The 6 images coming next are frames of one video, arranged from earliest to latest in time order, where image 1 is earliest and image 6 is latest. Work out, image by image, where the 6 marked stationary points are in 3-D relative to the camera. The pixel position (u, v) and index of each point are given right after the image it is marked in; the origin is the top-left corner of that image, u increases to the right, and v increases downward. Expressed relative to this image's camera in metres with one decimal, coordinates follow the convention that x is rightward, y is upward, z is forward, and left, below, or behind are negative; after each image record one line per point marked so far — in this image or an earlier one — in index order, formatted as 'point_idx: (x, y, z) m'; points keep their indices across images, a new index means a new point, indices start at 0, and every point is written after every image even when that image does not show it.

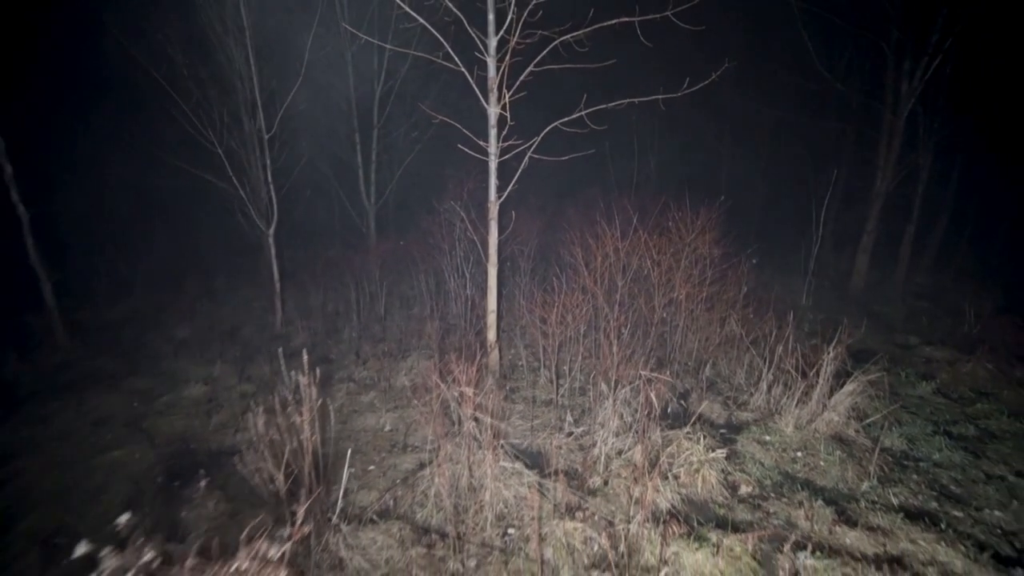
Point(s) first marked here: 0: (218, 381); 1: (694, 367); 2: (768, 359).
0: (-5.5, -1.7, +6.8) m
1: (+3.5, -1.5, +6.8) m
2: (+4.6, -1.3, +6.6) m
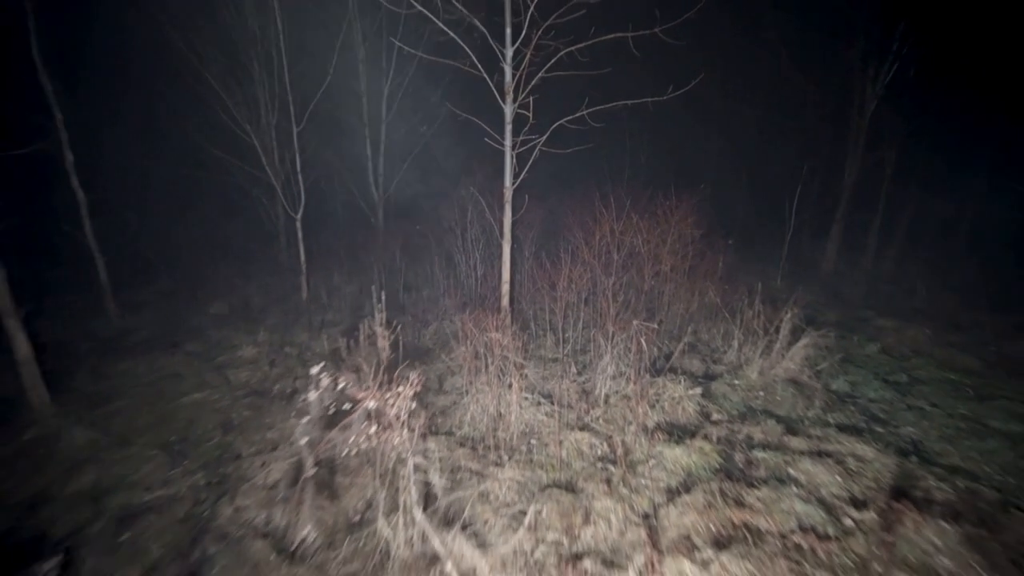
0: (-5.3, -1.2, +7.8) m
1: (+3.7, -0.9, +8.0) m
2: (+4.9, -0.8, +7.8) m
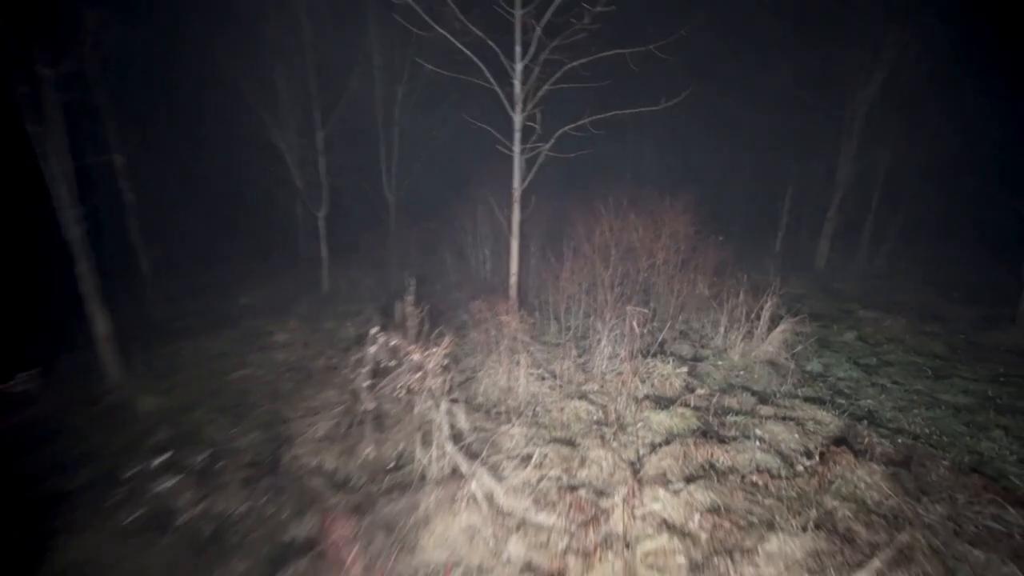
0: (-5.1, -1.0, +8.7) m
1: (+3.9, -0.7, +8.8) m
2: (+5.0, -0.6, +8.6) m
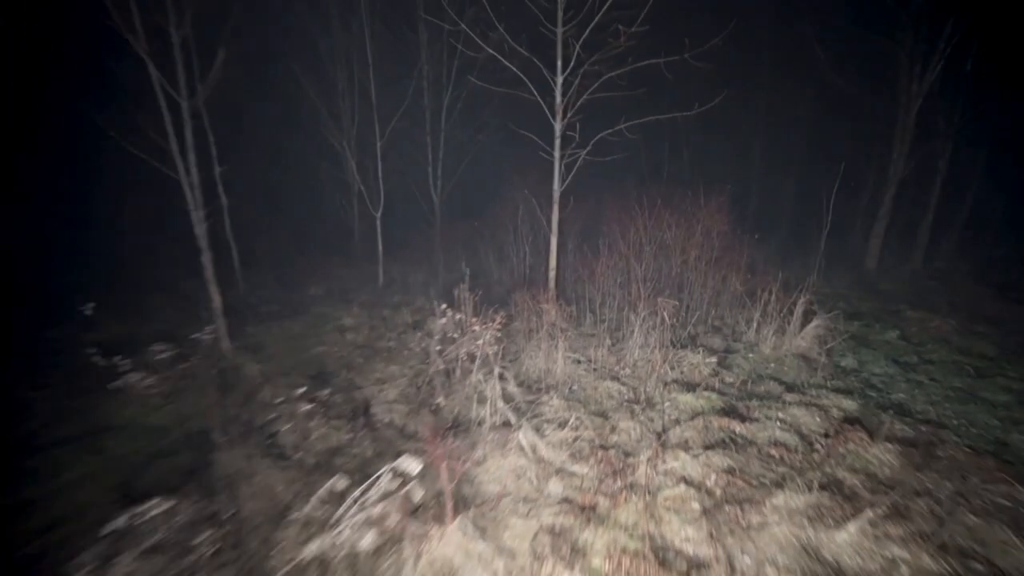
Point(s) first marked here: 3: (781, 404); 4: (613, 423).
0: (-4.1, -0.8, +10.0) m
1: (+4.8, -0.6, +9.2) m
2: (+6.0, -0.5, +8.9) m
3: (+4.3, -1.8, +5.8) m
4: (+1.4, -1.9, +5.2) m
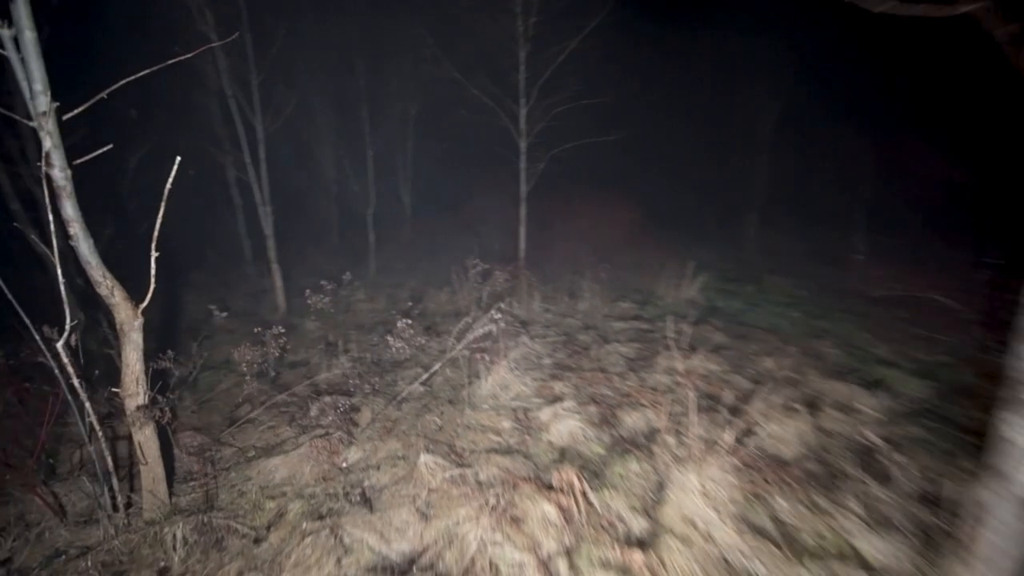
0: (-4.8, -0.1, +12.5) m
1: (+4.2, +0.3, +13.0) m
2: (+5.4, +0.5, +12.9) m
3: (+4.2, -0.9, +9.6) m
4: (+1.5, -1.1, +8.6) m
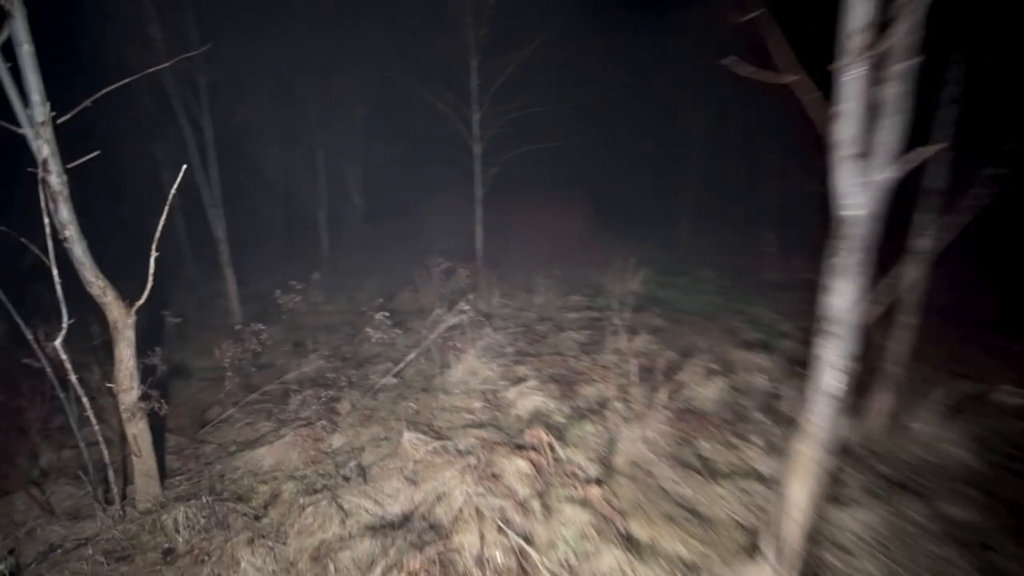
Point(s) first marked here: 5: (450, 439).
0: (-6.2, -0.2, +12.5) m
1: (+2.7, +0.5, +14.1) m
2: (+3.9, +0.8, +14.1) m
3: (+3.1, -0.6, +10.7) m
4: (+0.6, -0.9, +9.4) m
5: (-0.8, -2.1, +5.1) m
